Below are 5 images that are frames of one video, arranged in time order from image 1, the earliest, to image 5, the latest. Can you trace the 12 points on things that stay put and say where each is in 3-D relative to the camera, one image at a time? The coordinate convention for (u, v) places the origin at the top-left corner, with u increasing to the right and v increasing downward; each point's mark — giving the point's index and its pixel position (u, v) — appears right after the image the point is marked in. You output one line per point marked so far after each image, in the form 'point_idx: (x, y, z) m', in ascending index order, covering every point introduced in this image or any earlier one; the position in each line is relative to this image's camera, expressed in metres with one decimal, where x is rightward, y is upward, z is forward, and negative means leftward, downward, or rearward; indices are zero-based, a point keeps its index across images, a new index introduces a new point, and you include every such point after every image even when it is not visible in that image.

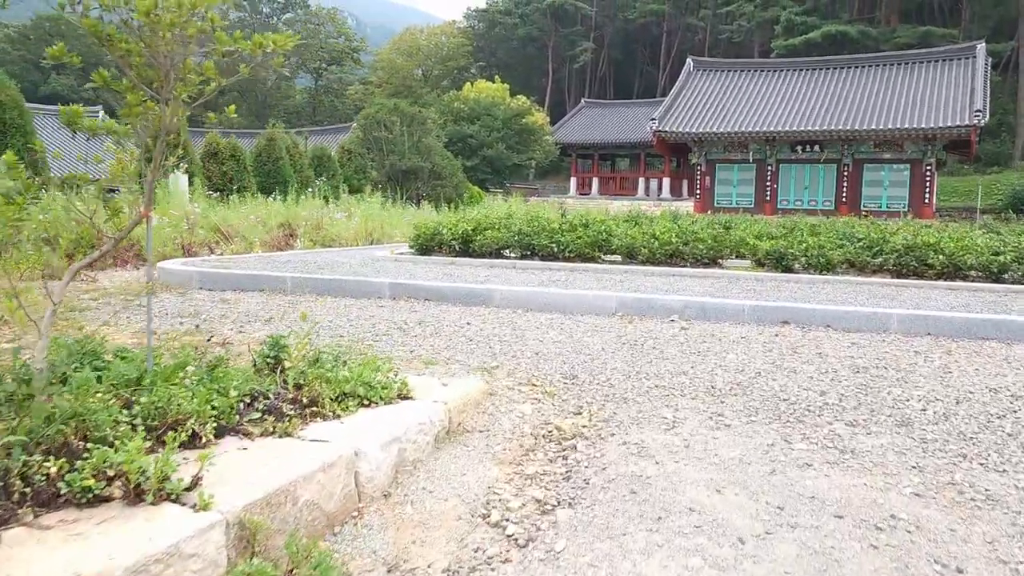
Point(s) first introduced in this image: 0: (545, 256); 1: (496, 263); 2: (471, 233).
0: (+0.2, +0.2, +6.0) m
1: (-0.1, +0.2, +5.9) m
2: (-0.3, +0.4, +6.2) m
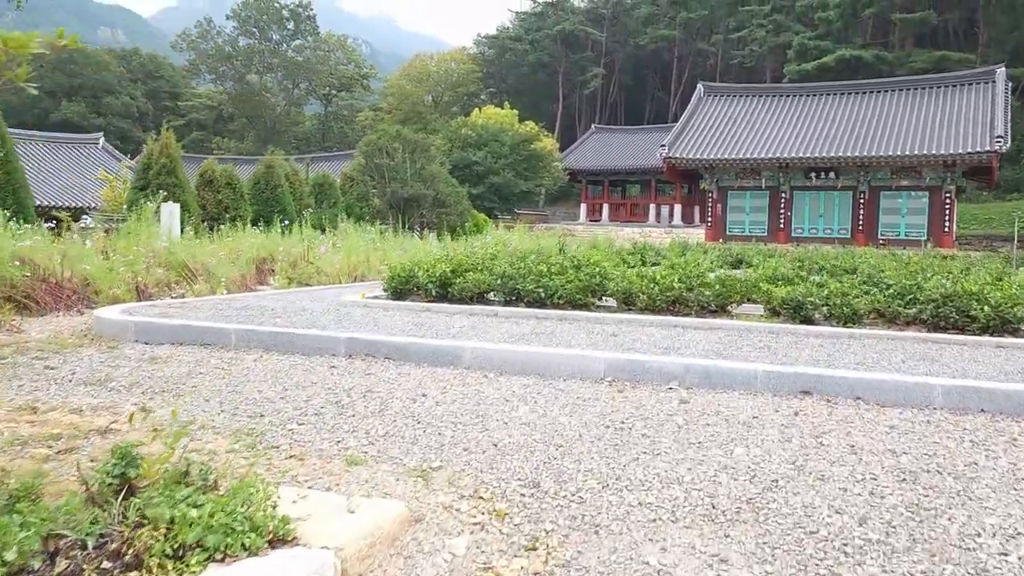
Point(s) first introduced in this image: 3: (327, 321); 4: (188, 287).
0: (+0.1, -0.1, +5.3) m
1: (-0.2, -0.1, +5.2) m
2: (-0.4, +0.1, +5.6) m
3: (-1.1, -0.2, +4.8) m
4: (-2.7, 0.0, +6.9) m
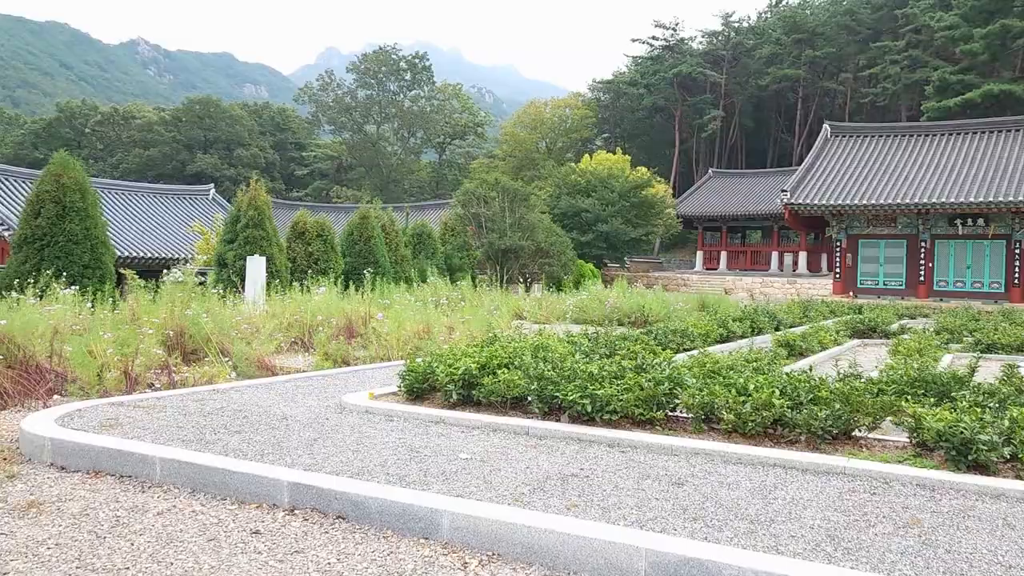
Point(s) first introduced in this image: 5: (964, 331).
0: (+0.3, -0.6, +4.0) m
1: (-0.1, -0.6, +3.9) m
2: (-0.2, -0.4, +4.3) m
3: (-0.9, -0.7, +3.7) m
4: (-2.2, -0.6, +5.9) m
5: (+5.1, -0.5, +9.4) m
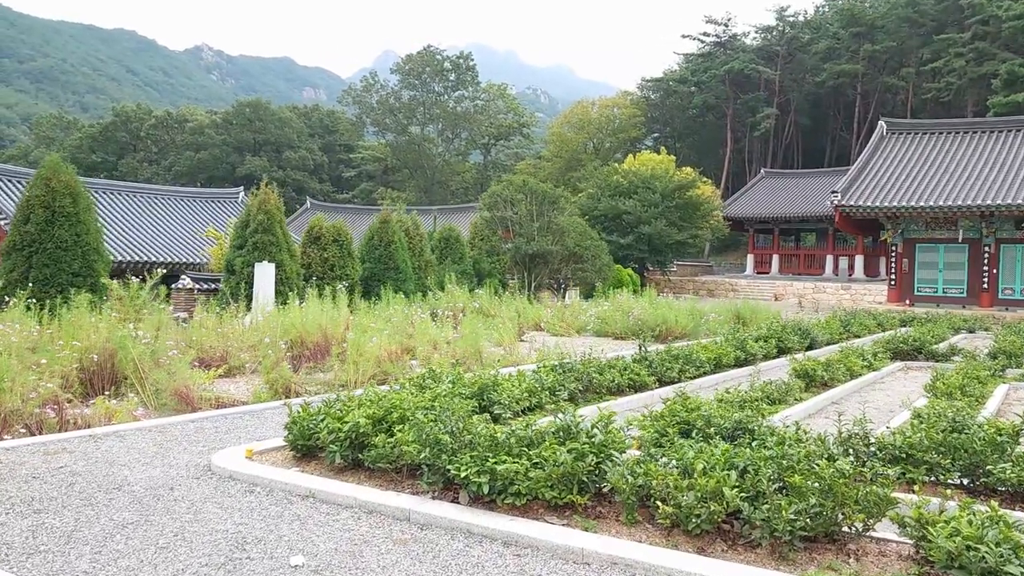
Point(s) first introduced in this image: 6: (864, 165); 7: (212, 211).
0: (-0.1, -0.8, +3.1) m
1: (-0.5, -0.8, +3.0) m
2: (-0.6, -0.6, +3.4) m
3: (-1.4, -0.8, +2.8) m
4: (-2.5, -0.7, +5.2) m
5: (+5.0, -0.7, +8.2) m
6: (+7.2, +2.5, +17.2) m
7: (-7.2, +1.9, +19.9) m
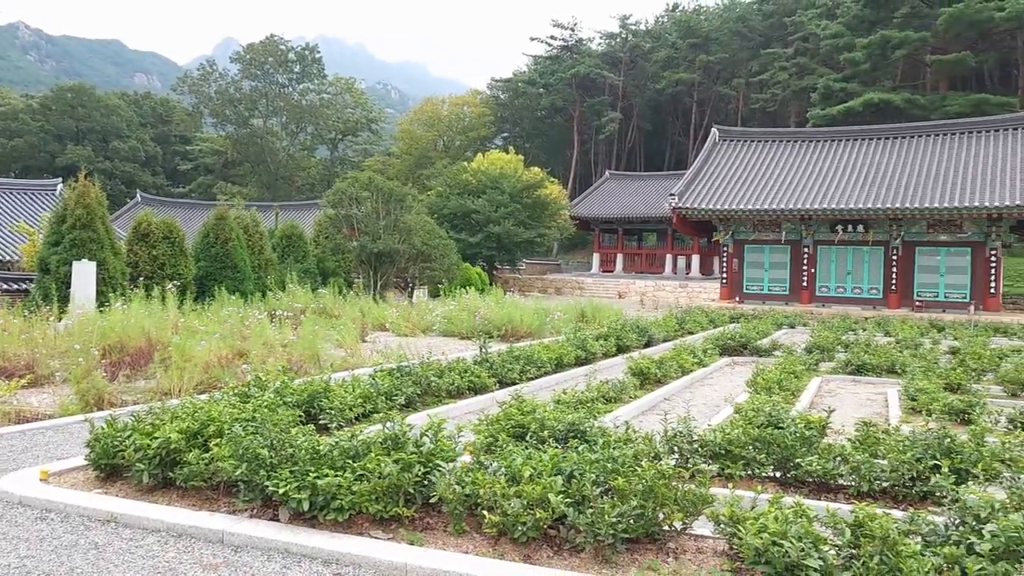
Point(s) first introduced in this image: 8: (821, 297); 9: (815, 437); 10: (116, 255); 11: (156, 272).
0: (-0.7, -0.8, +2.9) m
1: (-1.1, -0.8, +2.8) m
2: (-1.3, -0.6, +3.2) m
3: (-1.9, -0.8, +2.5) m
4: (-3.5, -0.7, +4.6) m
5: (+3.4, -0.6, +8.8) m
6: (+4.0, +2.6, +18.1) m
7: (-10.7, +1.9, +18.2) m
8: (+5.9, -0.2, +16.1) m
9: (+1.3, -0.6, +3.6) m
10: (-6.5, +0.6, +13.7) m
11: (-6.2, +0.3, +14.5) m
